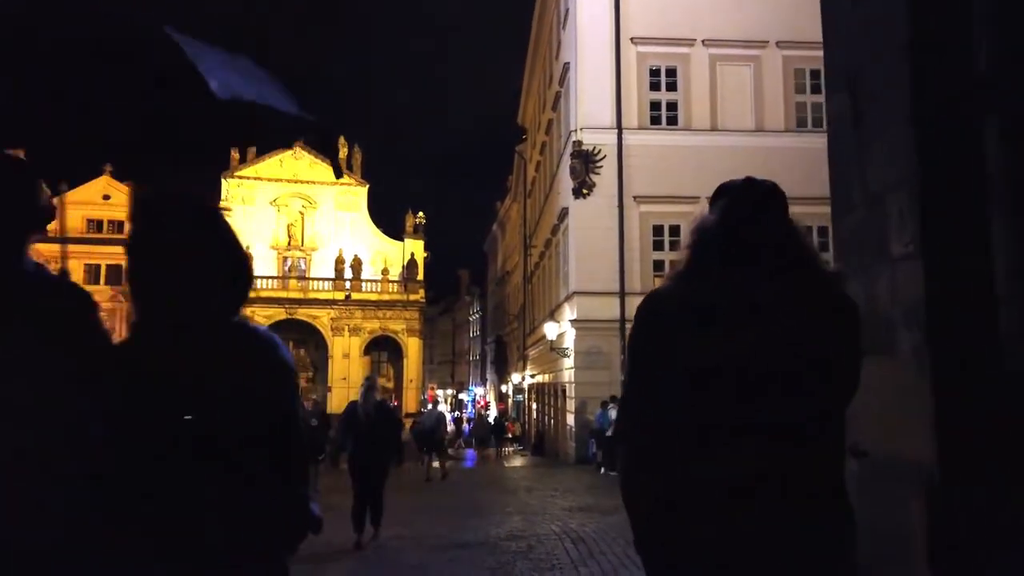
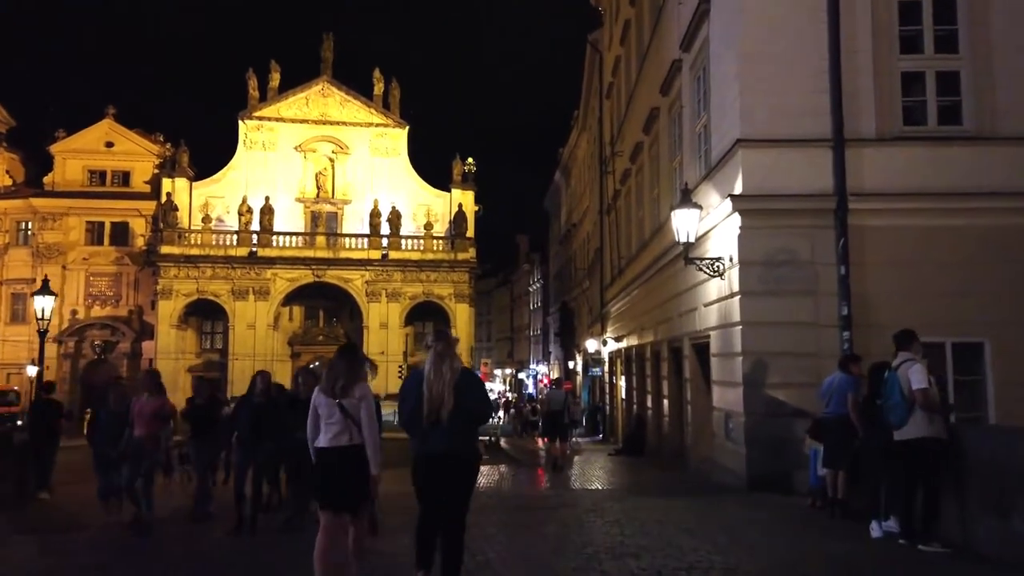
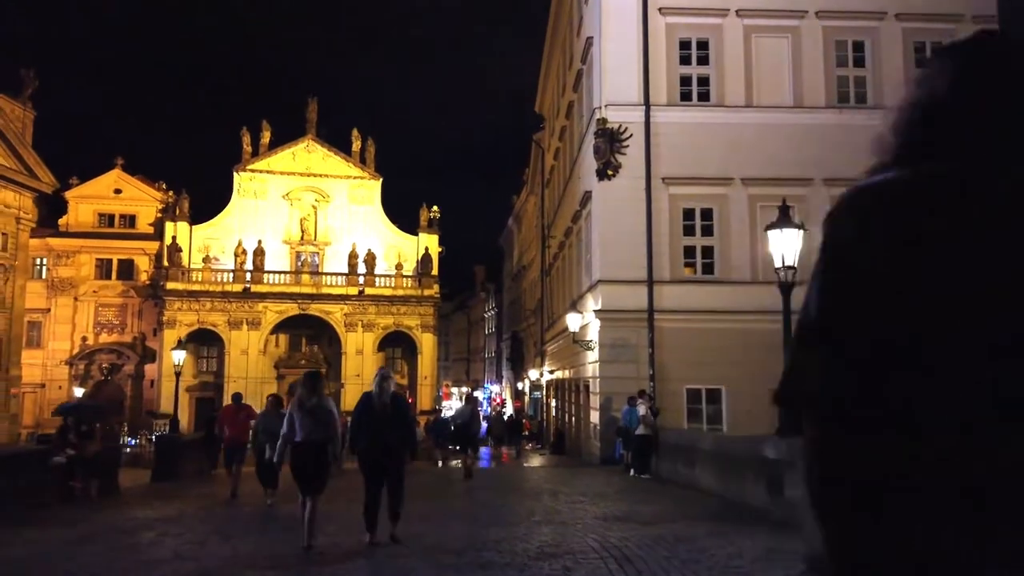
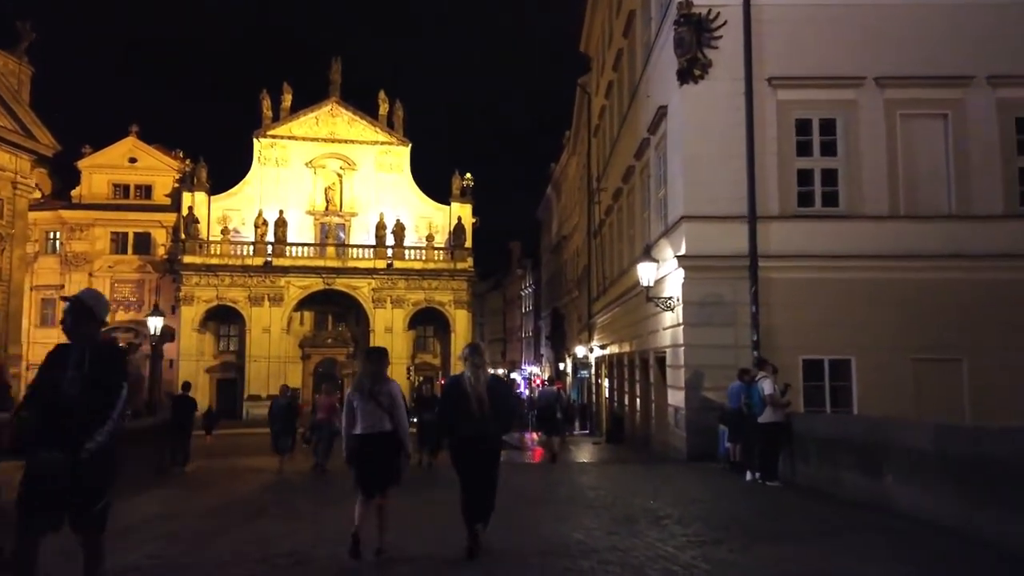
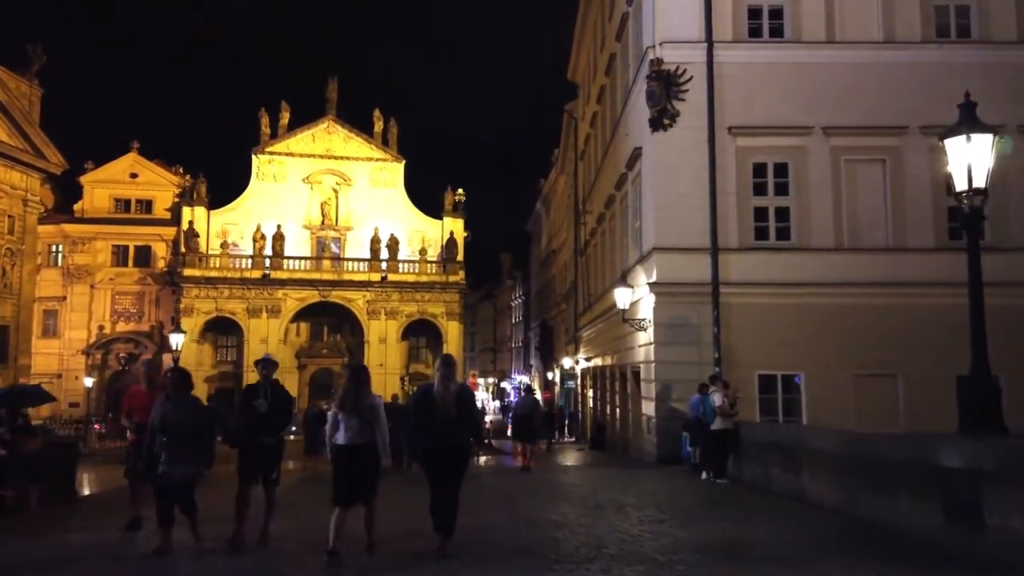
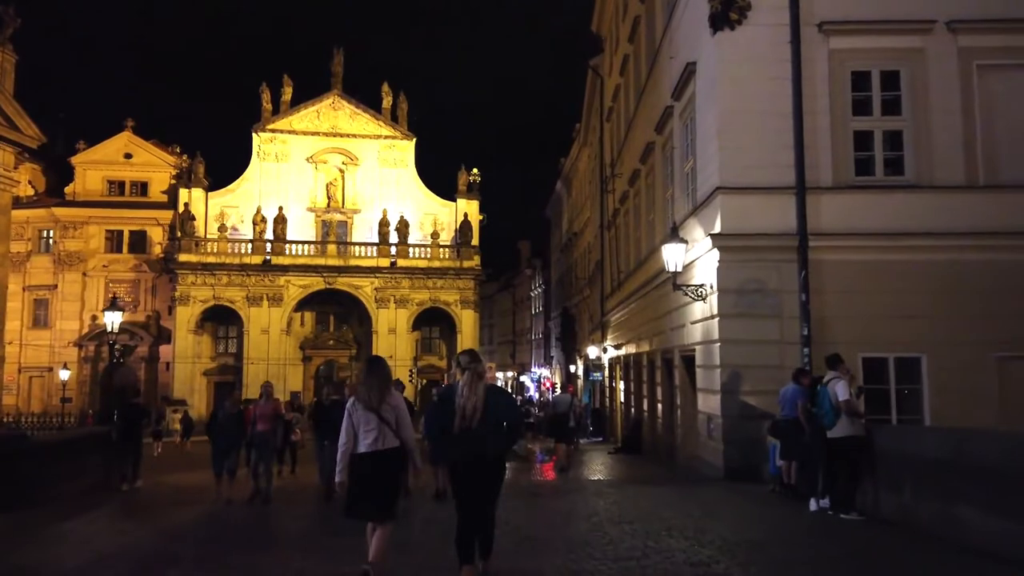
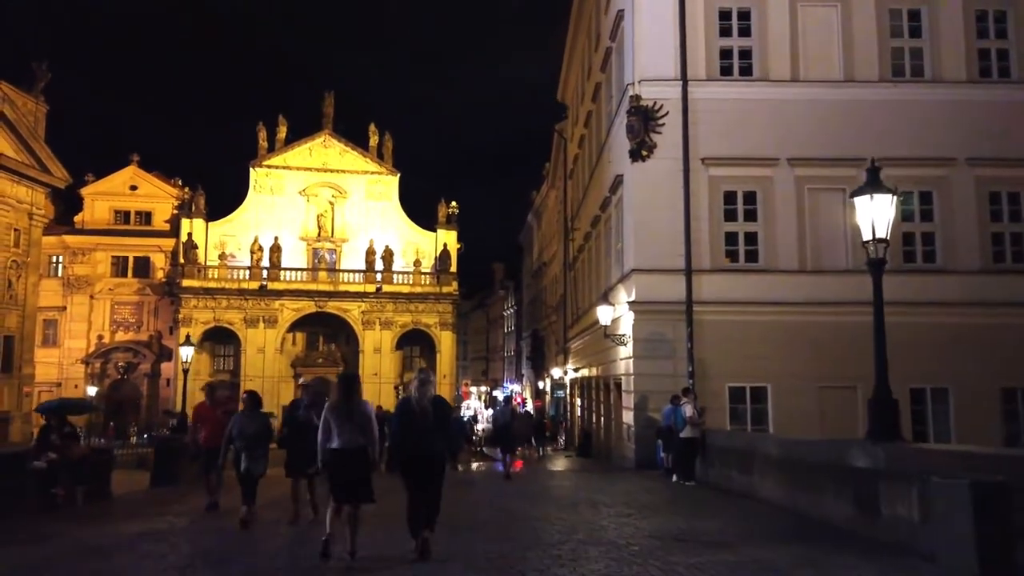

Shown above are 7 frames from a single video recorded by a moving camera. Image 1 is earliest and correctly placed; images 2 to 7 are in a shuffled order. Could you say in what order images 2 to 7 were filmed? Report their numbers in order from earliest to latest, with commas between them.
3, 7, 5, 4, 6, 2
